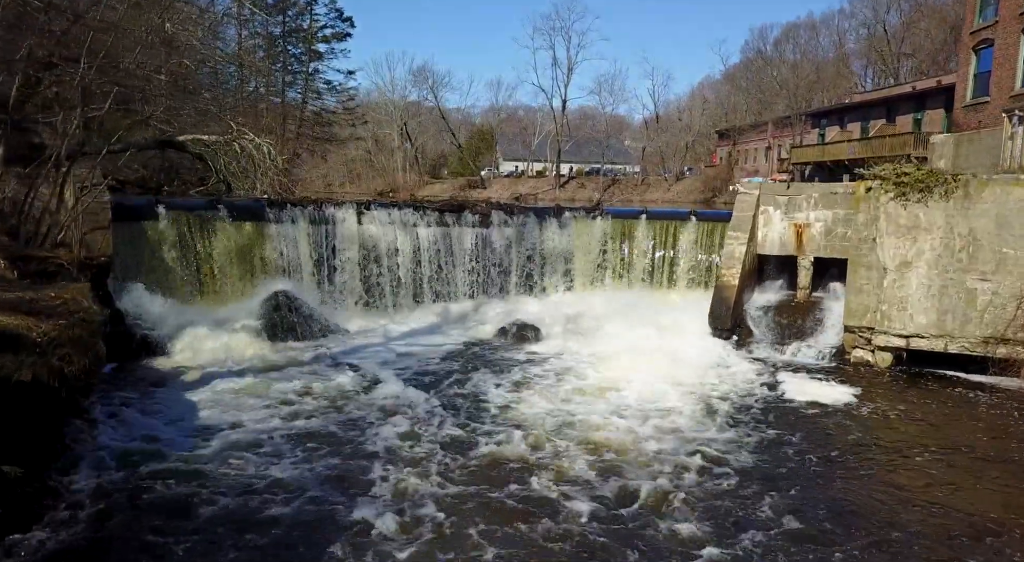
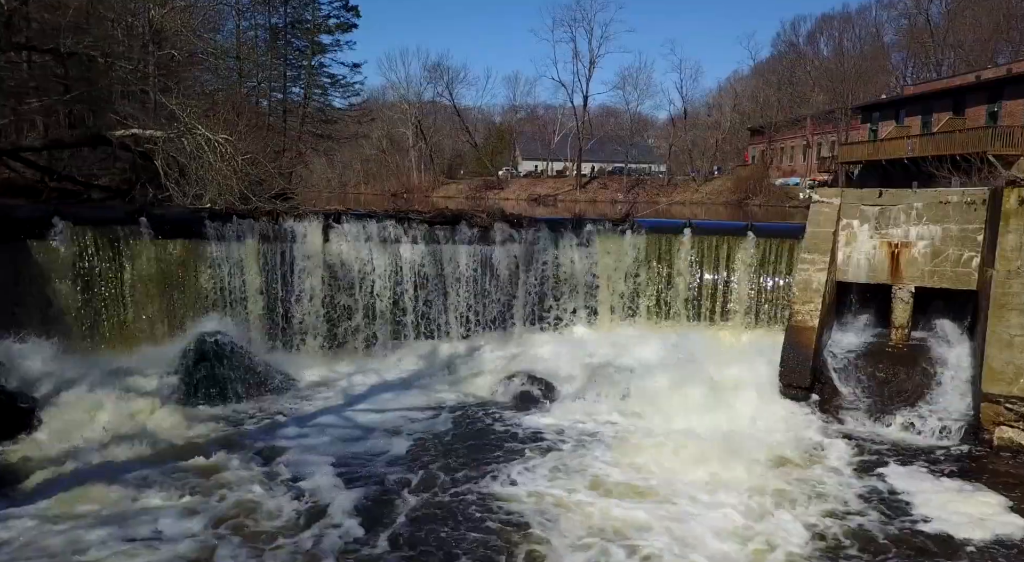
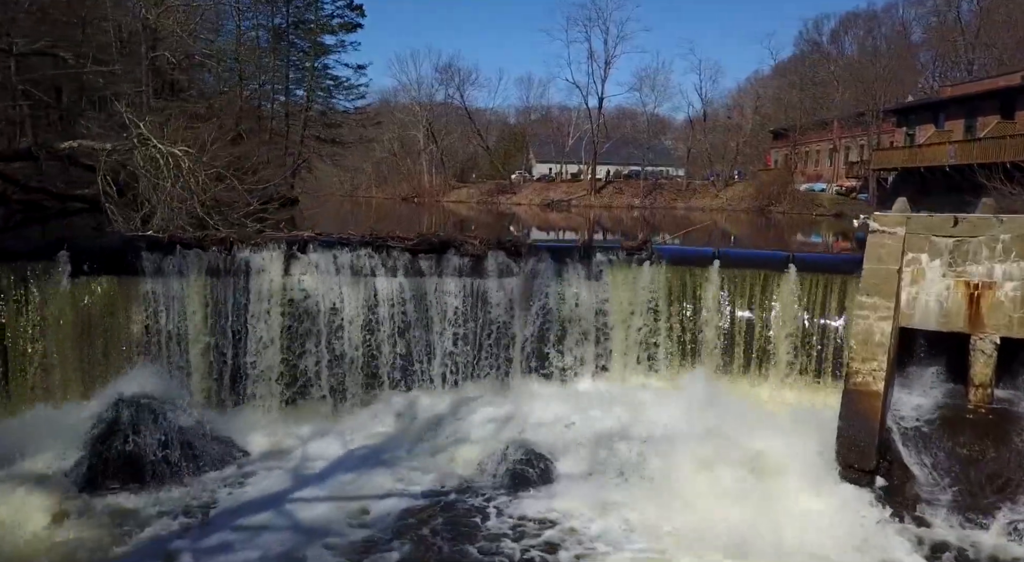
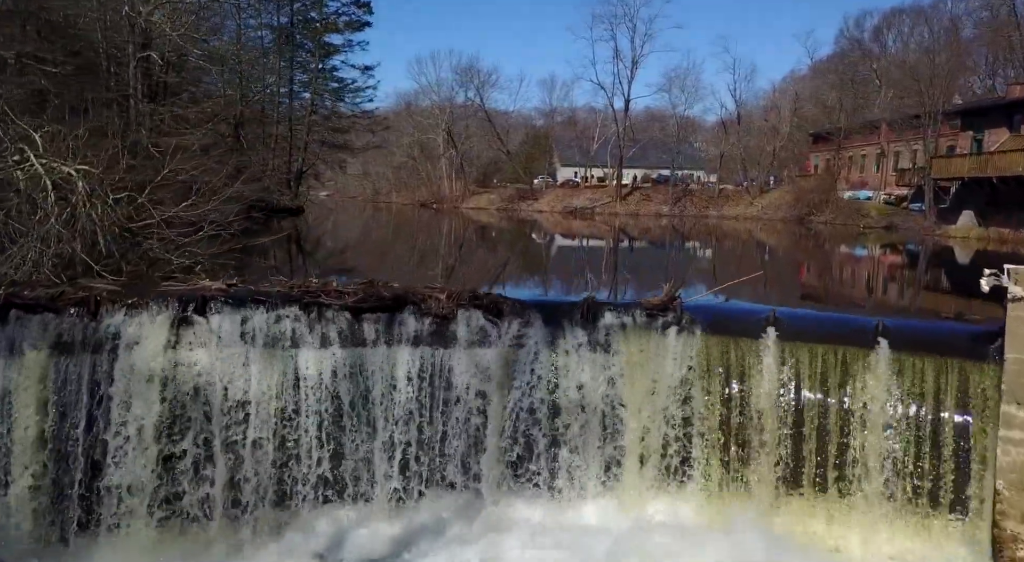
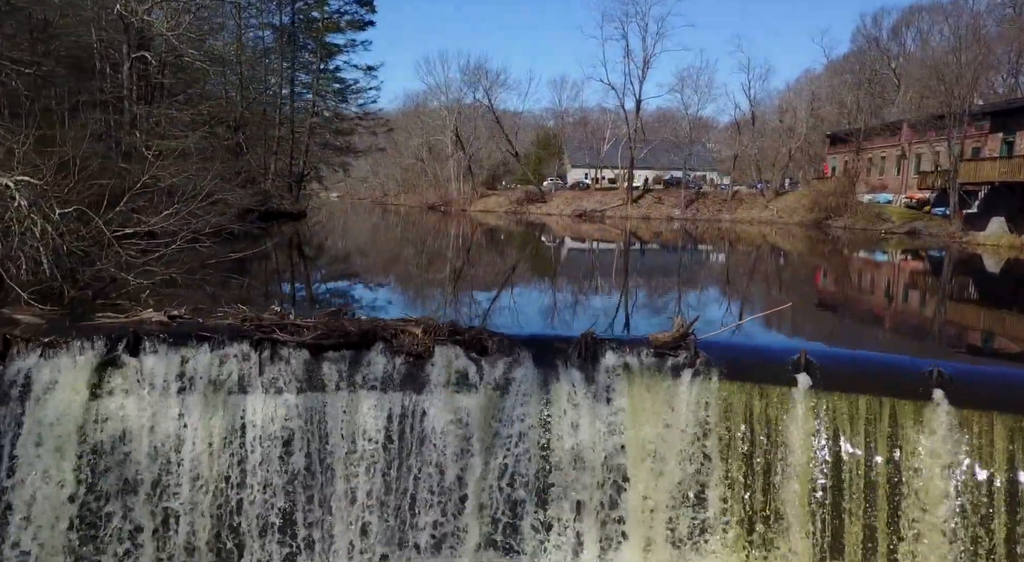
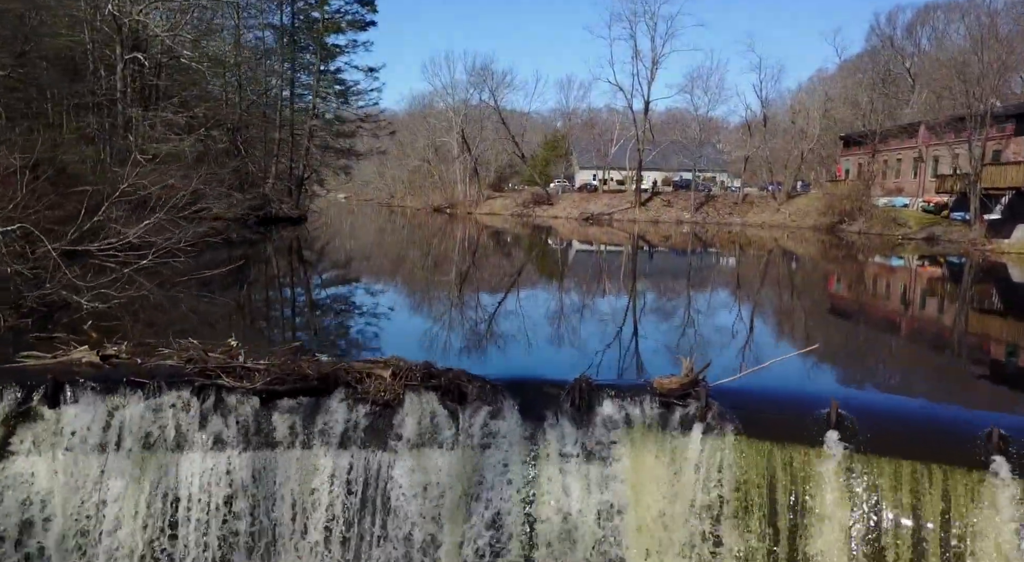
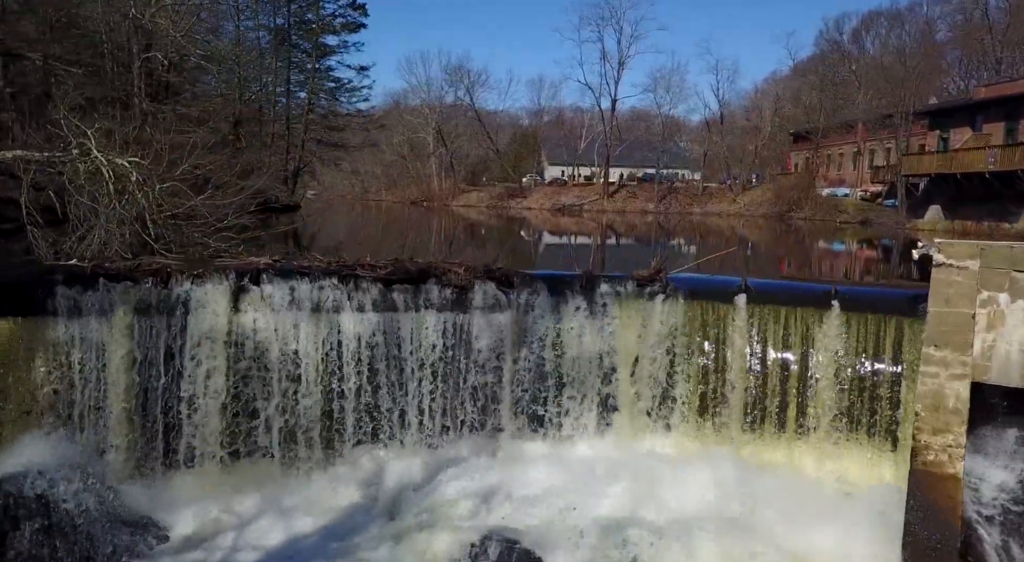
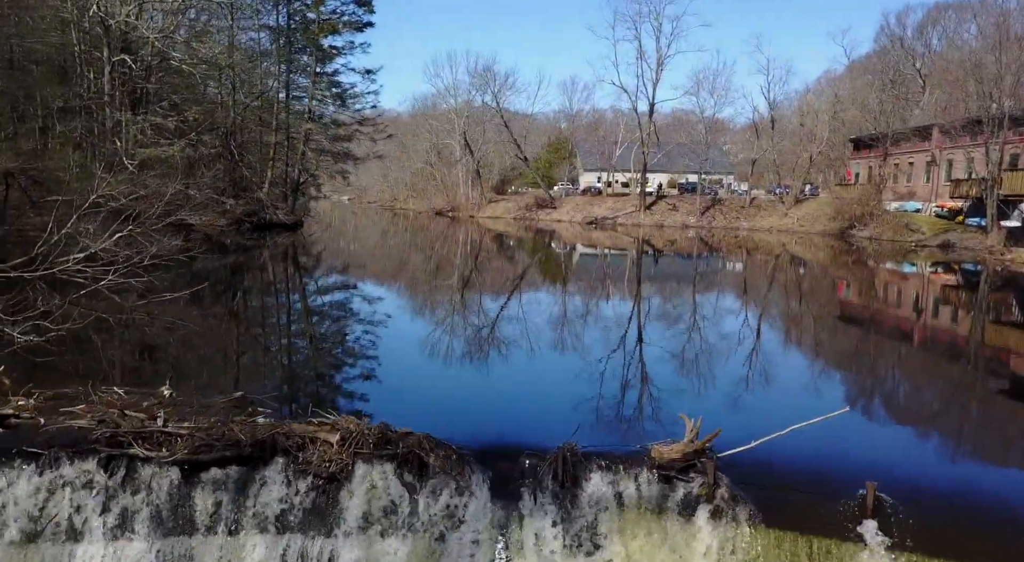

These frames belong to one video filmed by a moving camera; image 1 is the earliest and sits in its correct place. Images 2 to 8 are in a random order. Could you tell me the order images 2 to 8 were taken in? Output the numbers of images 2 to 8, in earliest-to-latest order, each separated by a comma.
2, 3, 7, 4, 5, 6, 8
